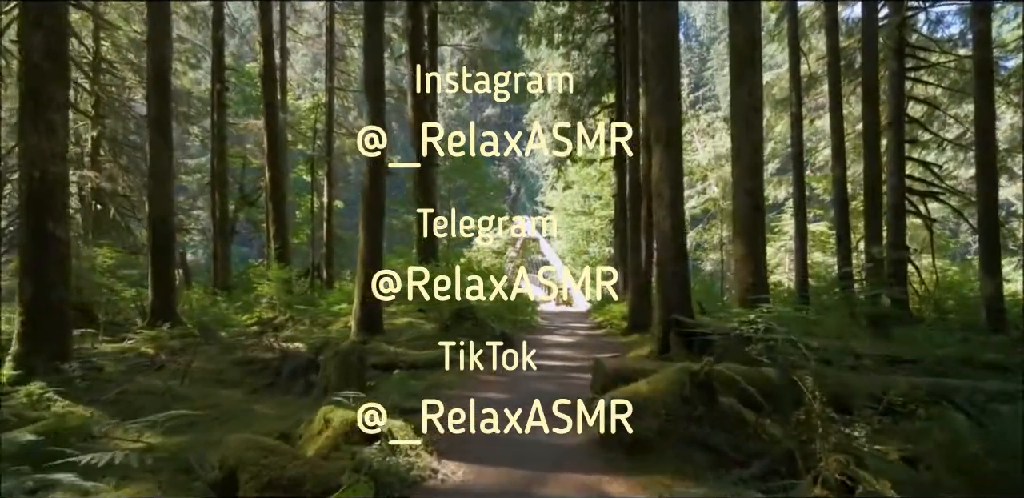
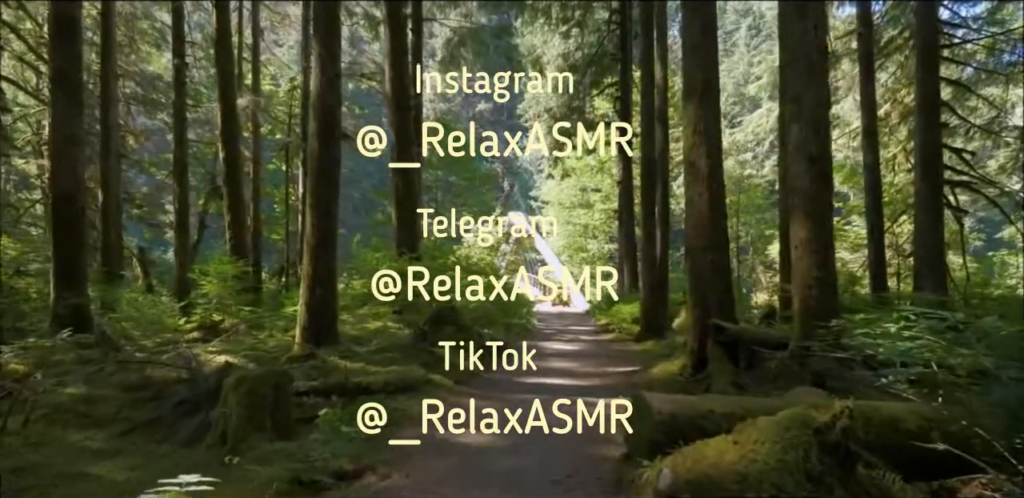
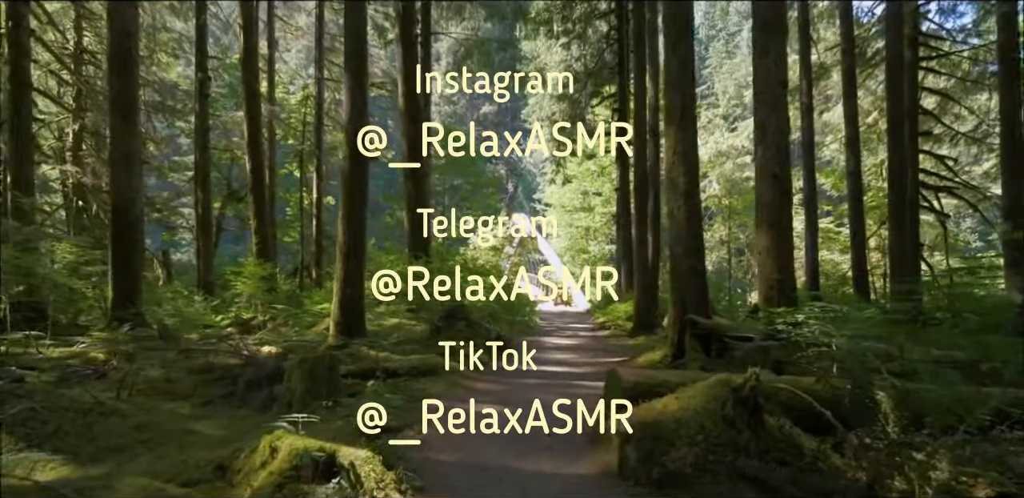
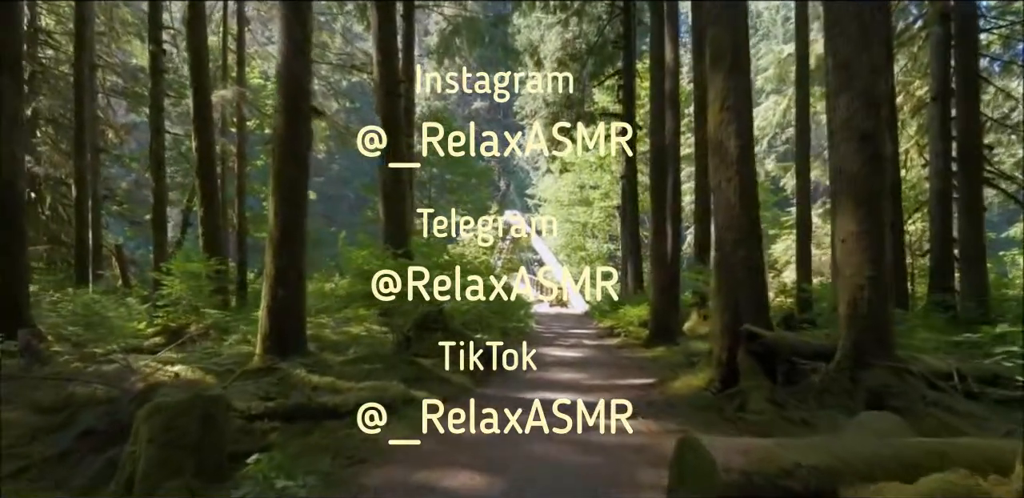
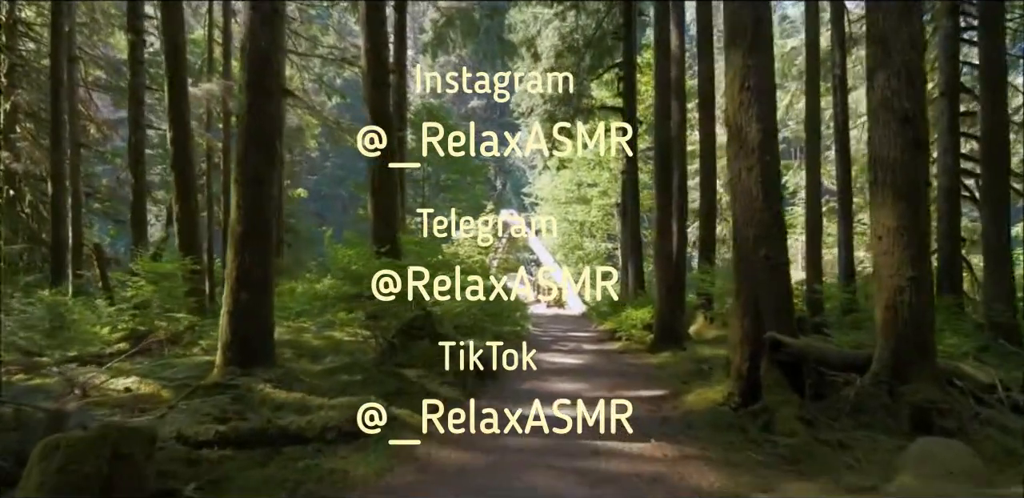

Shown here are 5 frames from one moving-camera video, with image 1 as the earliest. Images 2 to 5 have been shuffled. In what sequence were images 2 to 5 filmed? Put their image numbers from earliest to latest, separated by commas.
3, 2, 4, 5
